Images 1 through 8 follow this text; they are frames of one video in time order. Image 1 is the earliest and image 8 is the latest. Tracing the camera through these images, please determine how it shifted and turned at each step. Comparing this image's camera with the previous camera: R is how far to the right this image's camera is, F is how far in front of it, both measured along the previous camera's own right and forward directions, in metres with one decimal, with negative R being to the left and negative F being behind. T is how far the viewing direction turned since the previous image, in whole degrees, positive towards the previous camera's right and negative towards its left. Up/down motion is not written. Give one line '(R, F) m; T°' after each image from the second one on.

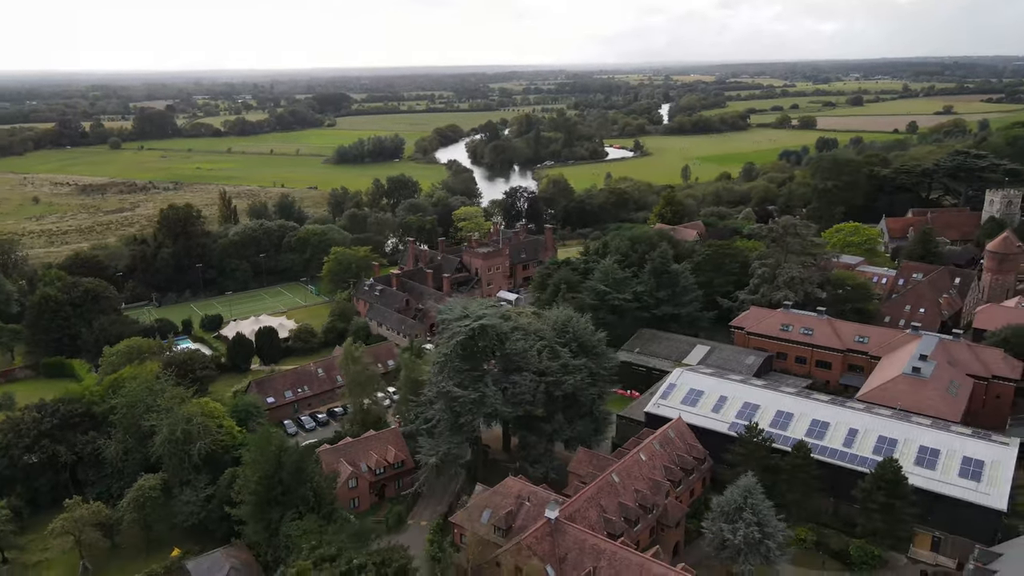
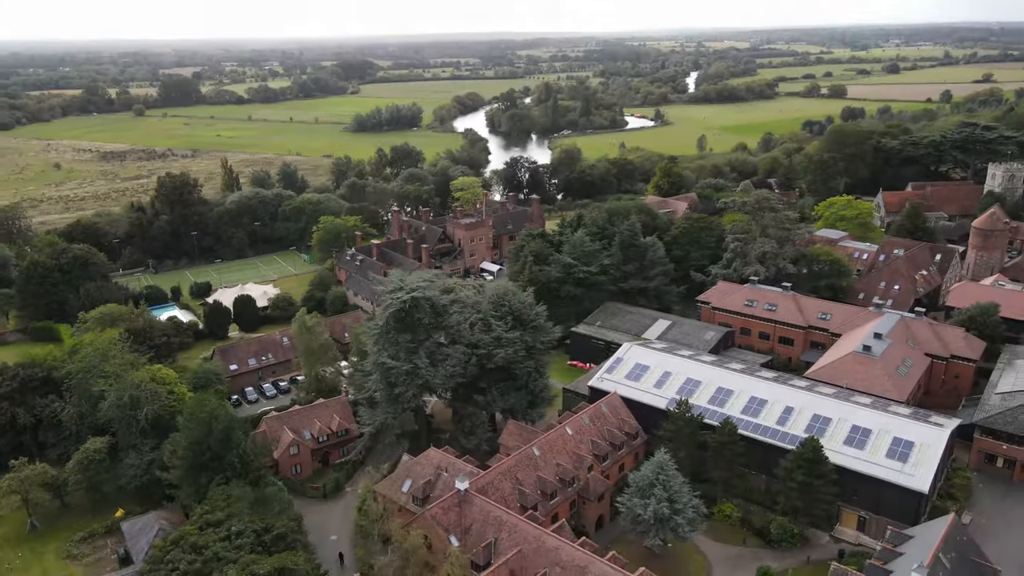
(+5.5, 0.0) m; -2°
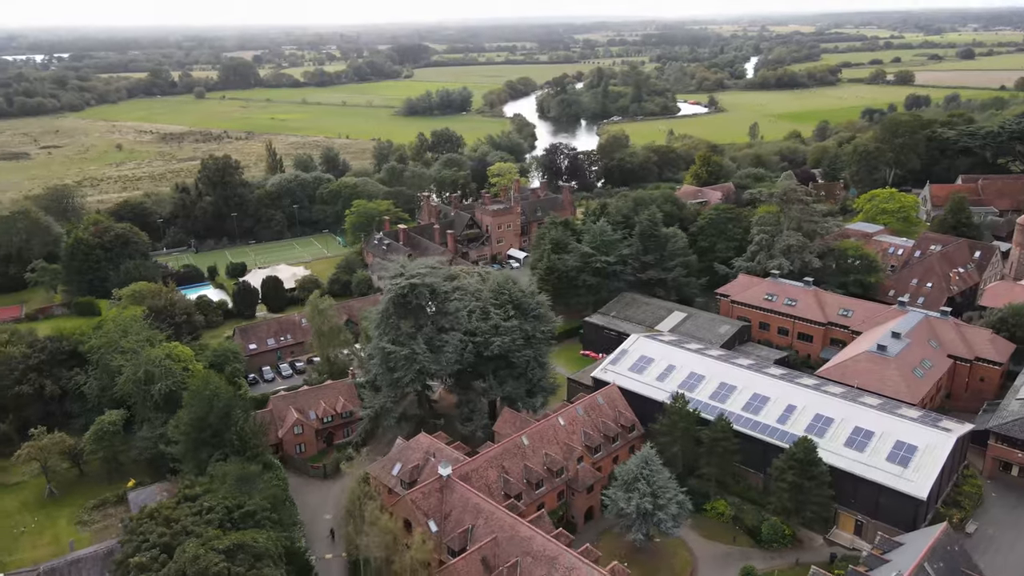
(+3.1, +0.1) m; -4°
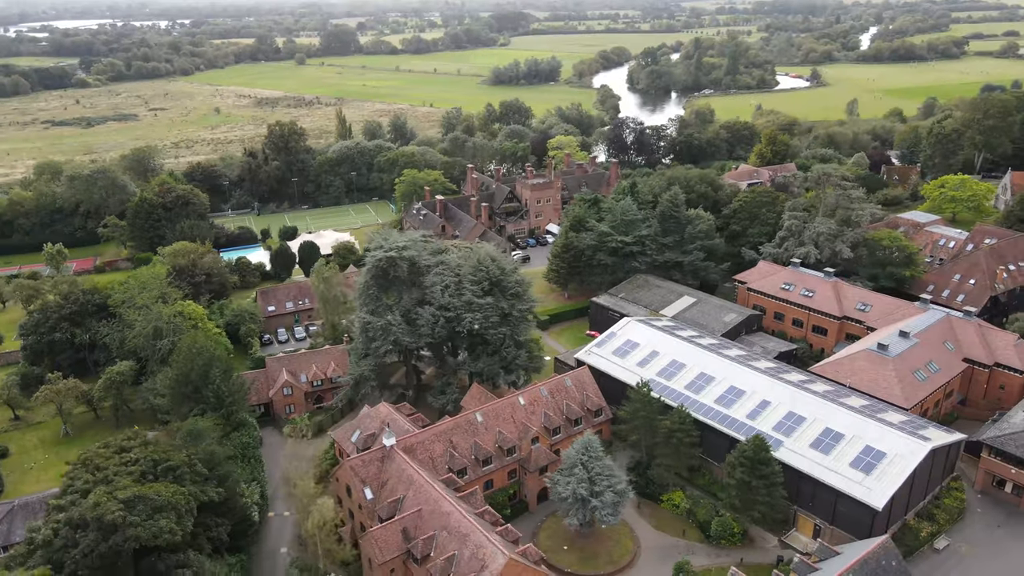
(+7.0, +0.4) m; -7°
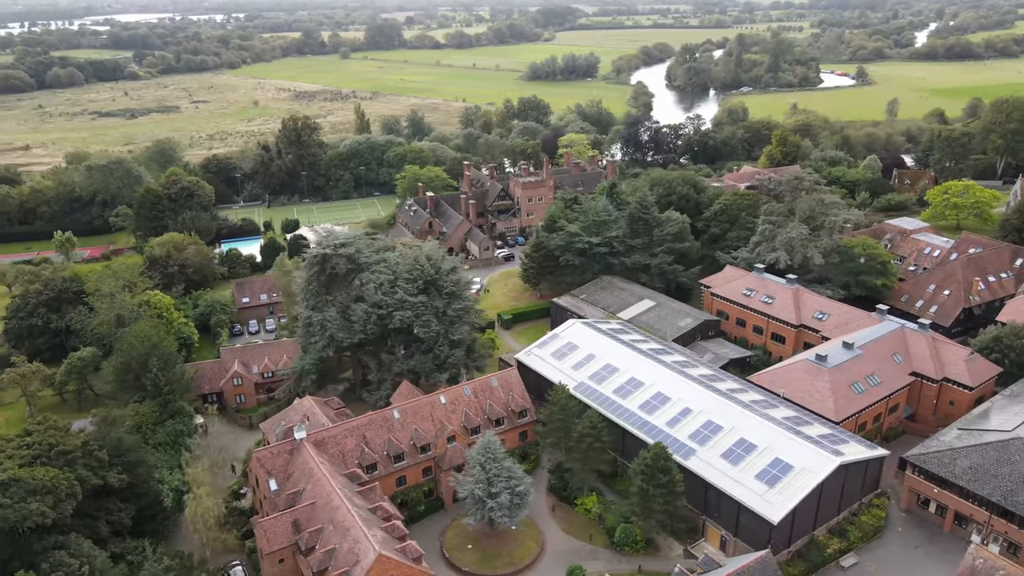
(+6.8, -0.1) m; -4°
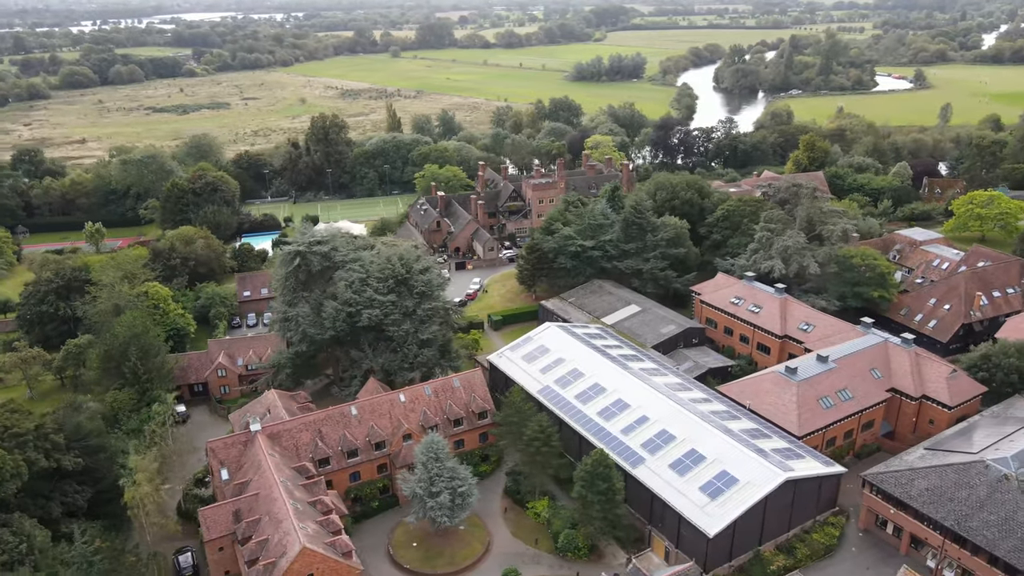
(+5.0, 0.0) m; -4°
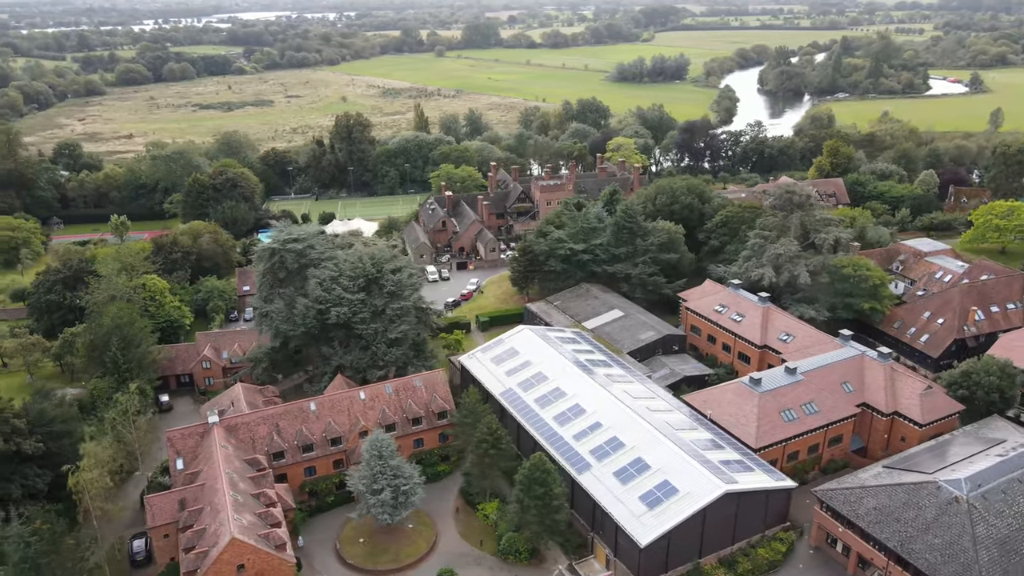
(+4.9, 0.0) m; -4°
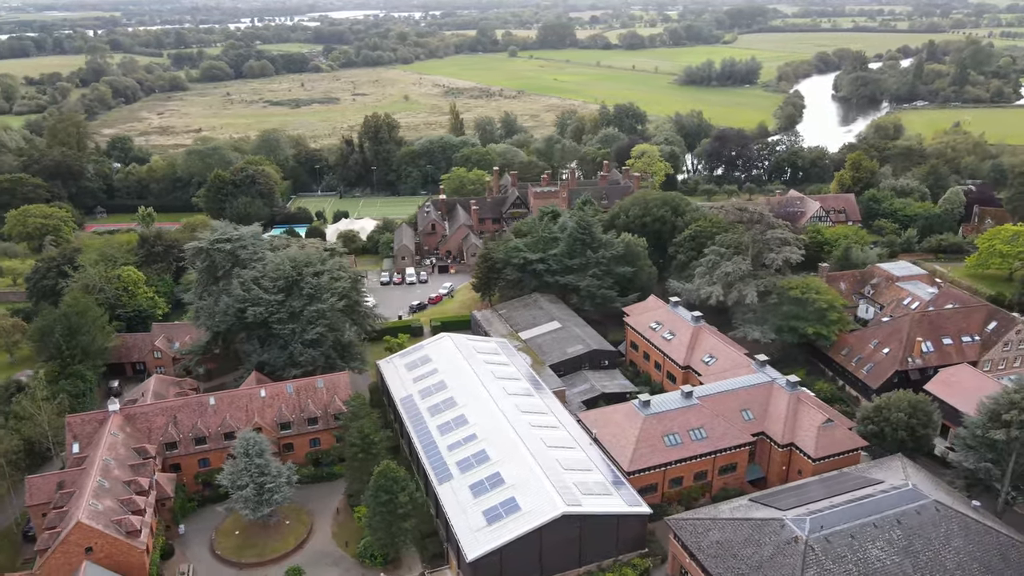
(+10.7, +0.2) m; -6°
